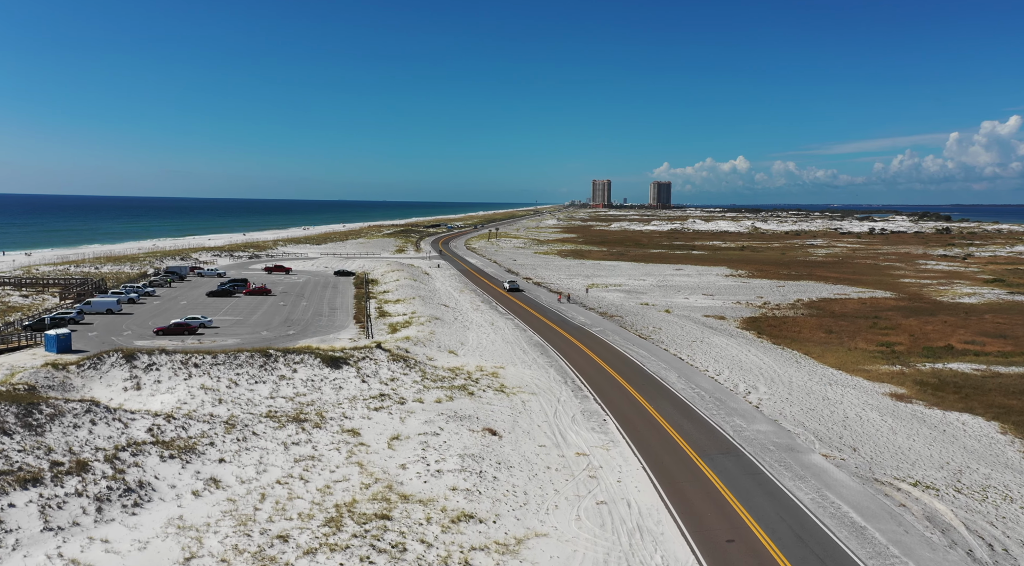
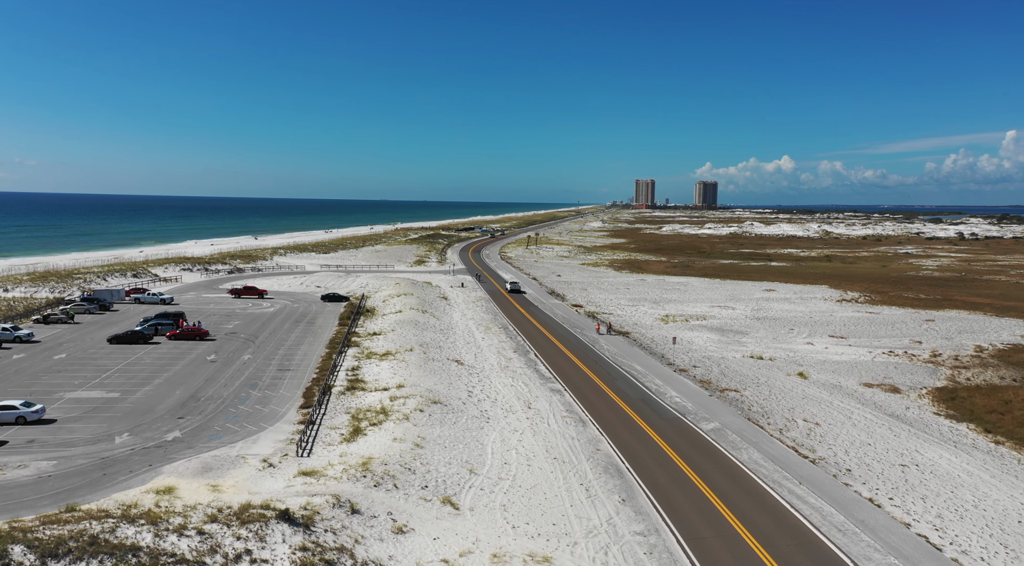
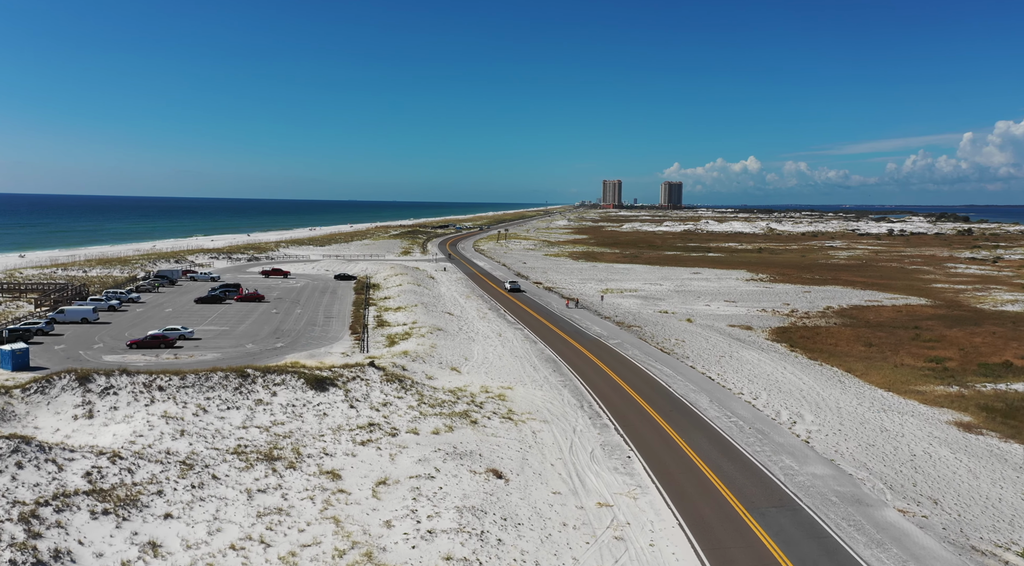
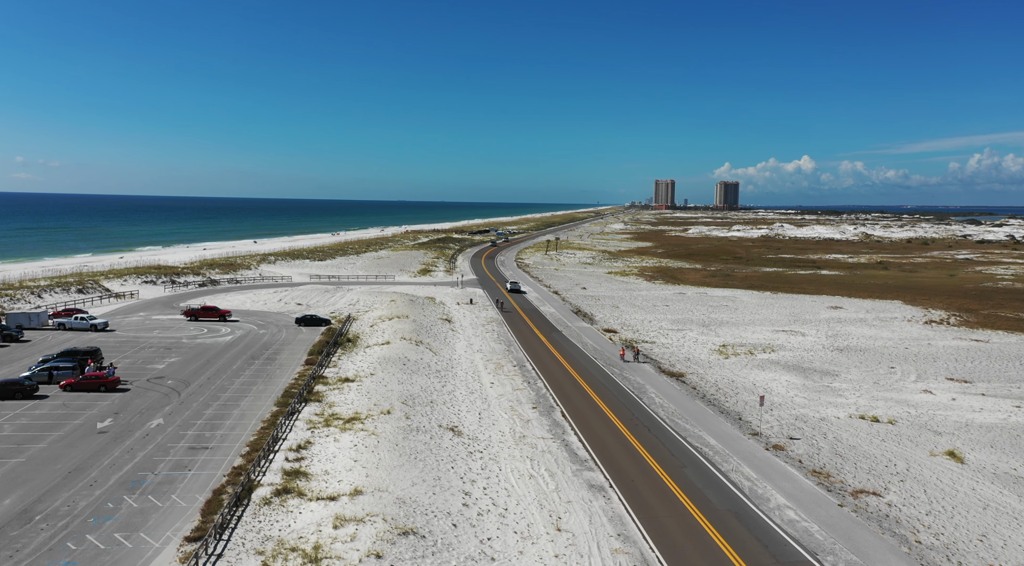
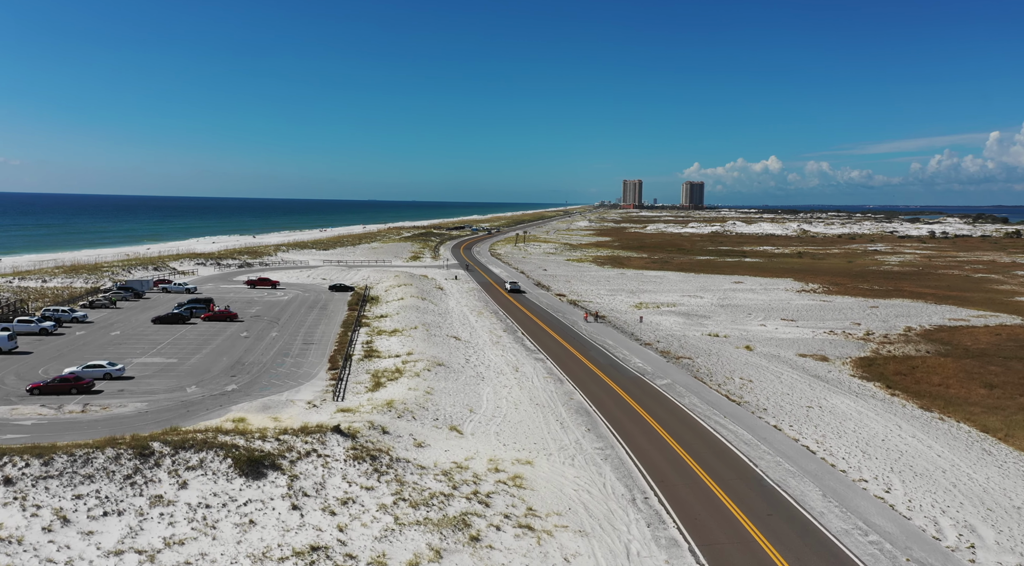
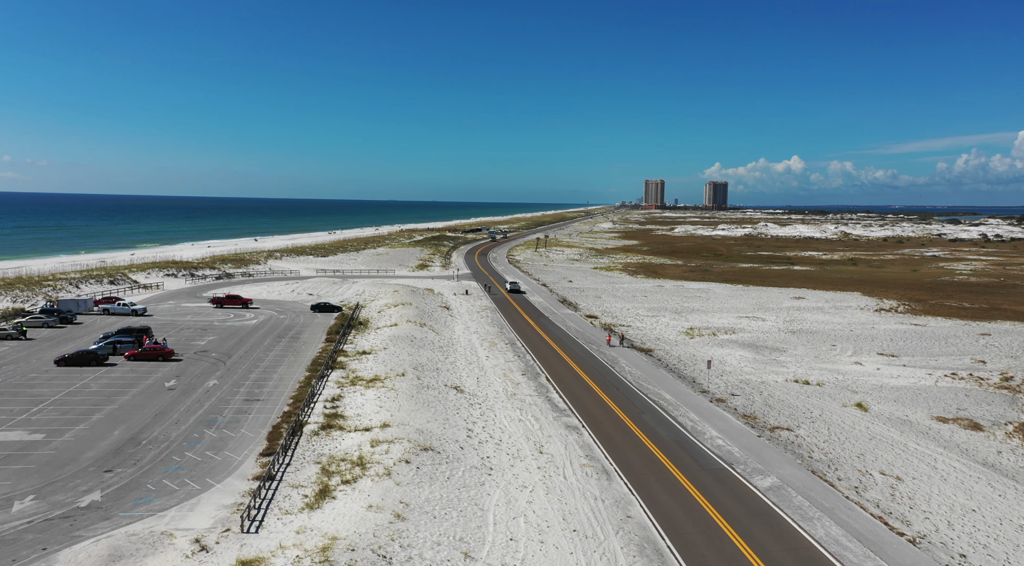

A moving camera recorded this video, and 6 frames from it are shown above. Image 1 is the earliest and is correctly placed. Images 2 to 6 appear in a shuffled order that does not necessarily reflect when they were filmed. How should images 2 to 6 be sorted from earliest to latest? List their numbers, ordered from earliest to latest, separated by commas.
3, 5, 2, 6, 4
